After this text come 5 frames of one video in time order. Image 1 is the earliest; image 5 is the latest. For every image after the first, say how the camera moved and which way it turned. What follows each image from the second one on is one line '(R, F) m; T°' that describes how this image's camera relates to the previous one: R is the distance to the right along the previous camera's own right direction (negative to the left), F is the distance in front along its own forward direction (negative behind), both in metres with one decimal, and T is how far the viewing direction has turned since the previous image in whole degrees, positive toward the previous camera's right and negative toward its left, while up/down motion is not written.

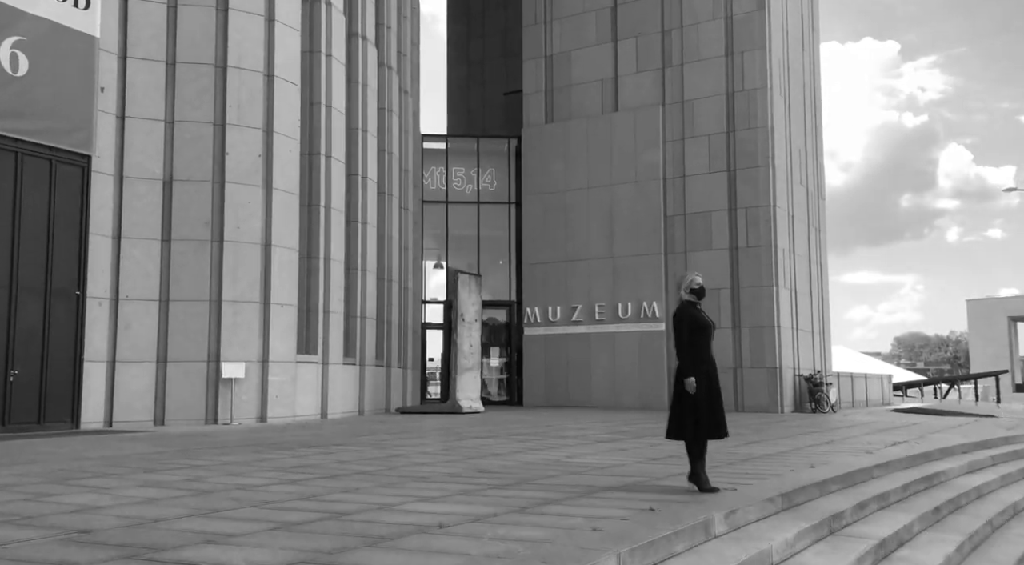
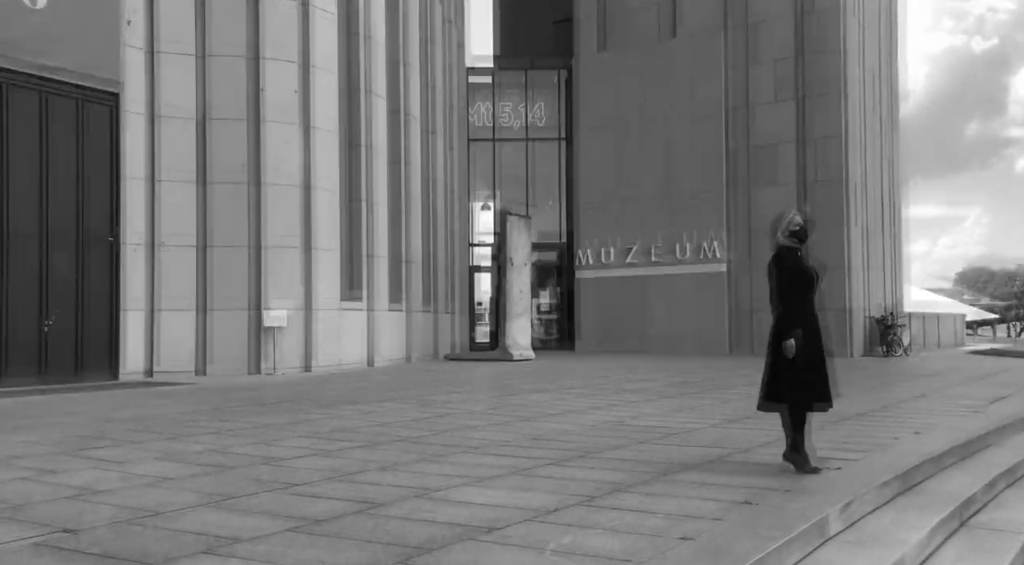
(-0.1, +1.2) m; -3°
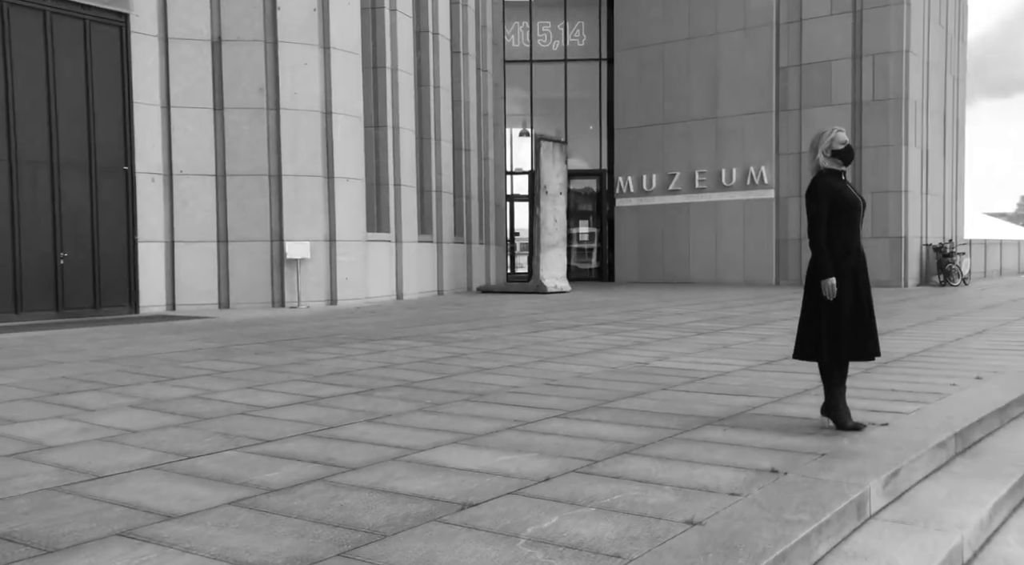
(+0.3, +0.9) m; -3°
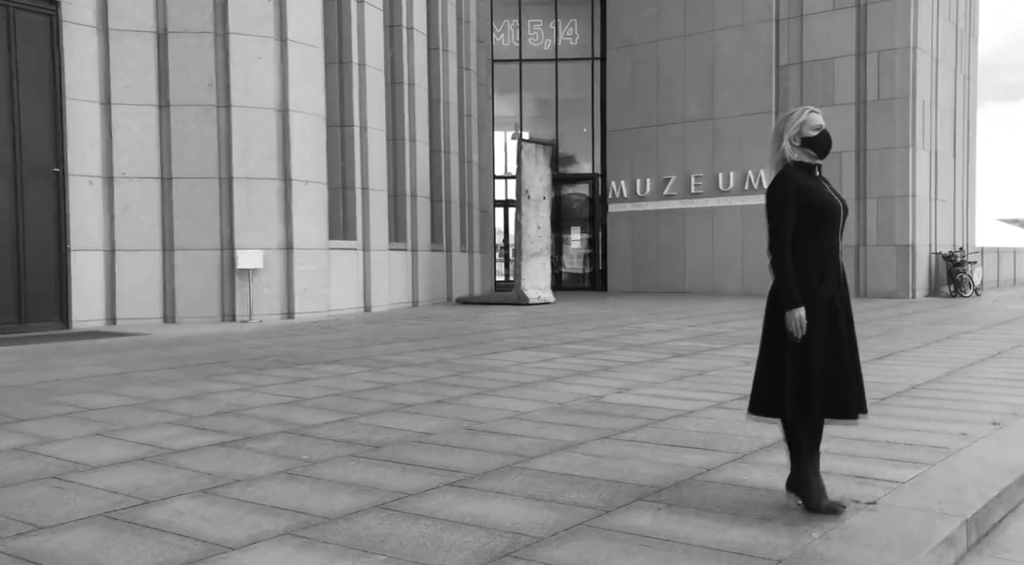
(+0.6, +1.5) m; 0°
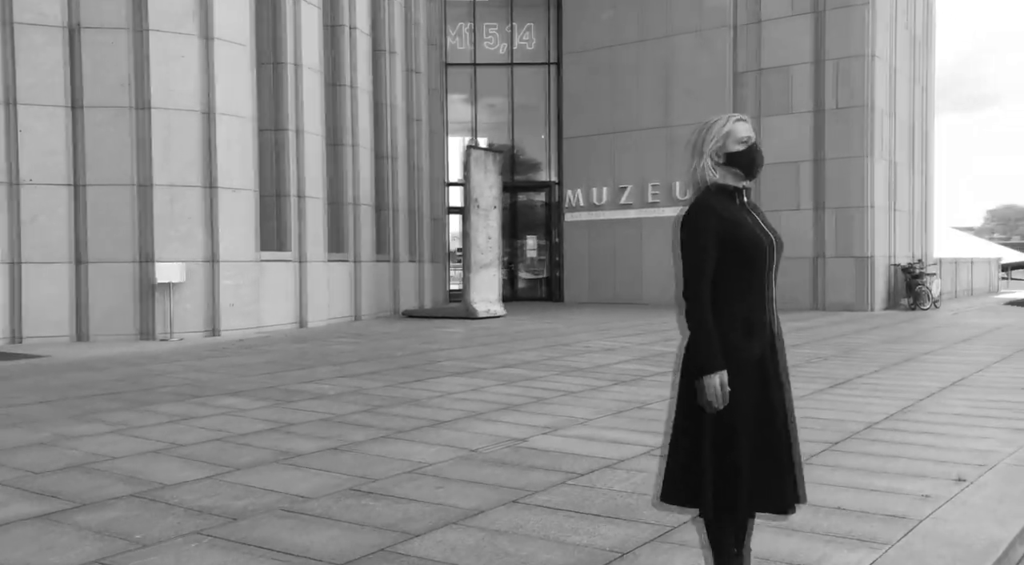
(+0.4, +1.0) m; +2°
